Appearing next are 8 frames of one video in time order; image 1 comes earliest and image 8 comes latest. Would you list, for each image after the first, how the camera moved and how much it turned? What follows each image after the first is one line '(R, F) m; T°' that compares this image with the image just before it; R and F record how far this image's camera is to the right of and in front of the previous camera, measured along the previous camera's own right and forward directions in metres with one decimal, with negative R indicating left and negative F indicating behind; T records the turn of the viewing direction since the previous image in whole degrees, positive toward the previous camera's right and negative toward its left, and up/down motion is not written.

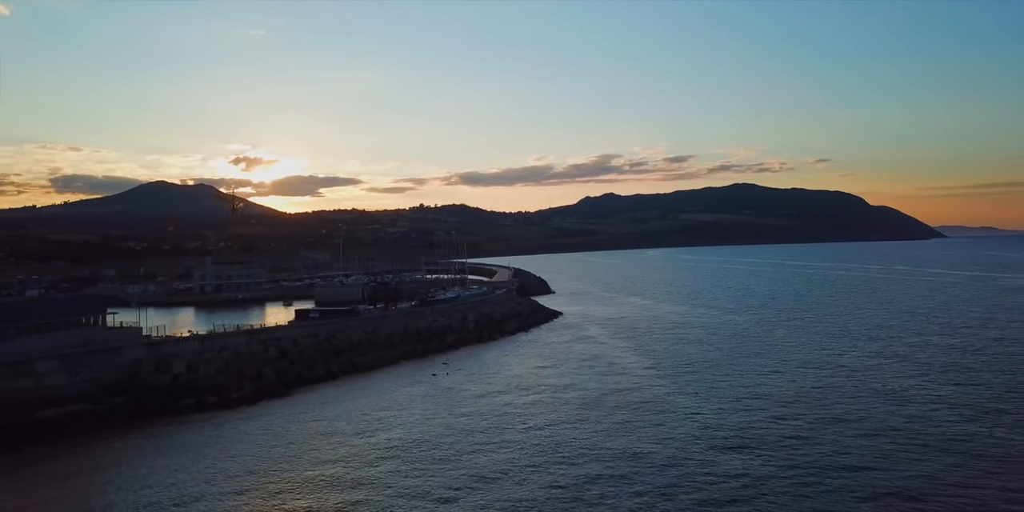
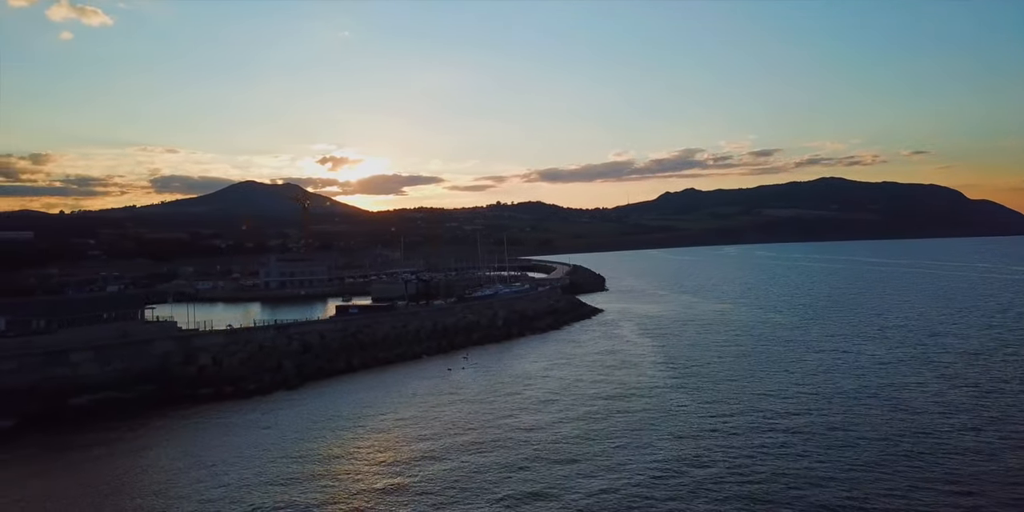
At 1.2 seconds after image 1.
(+1.2, -0.4) m; -5°
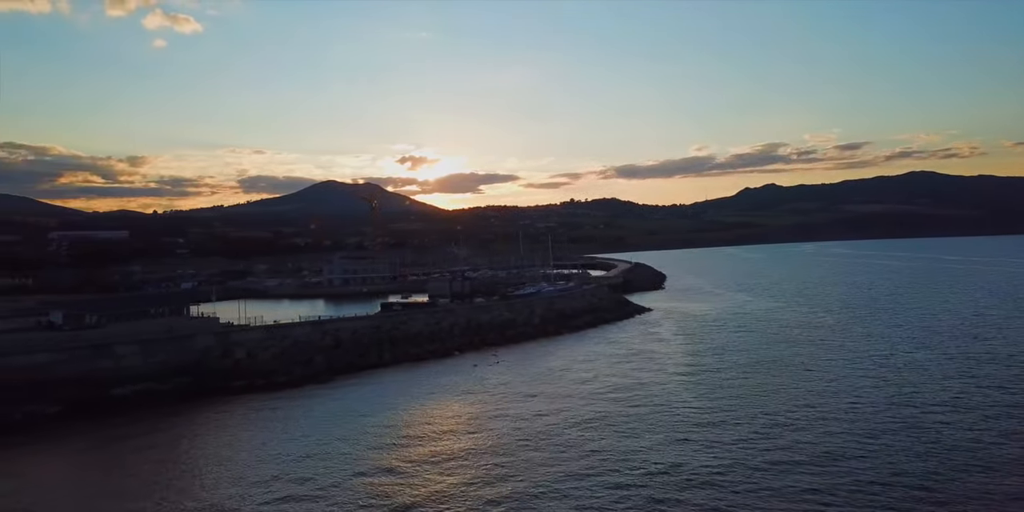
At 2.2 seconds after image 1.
(+1.0, -0.3) m; -5°
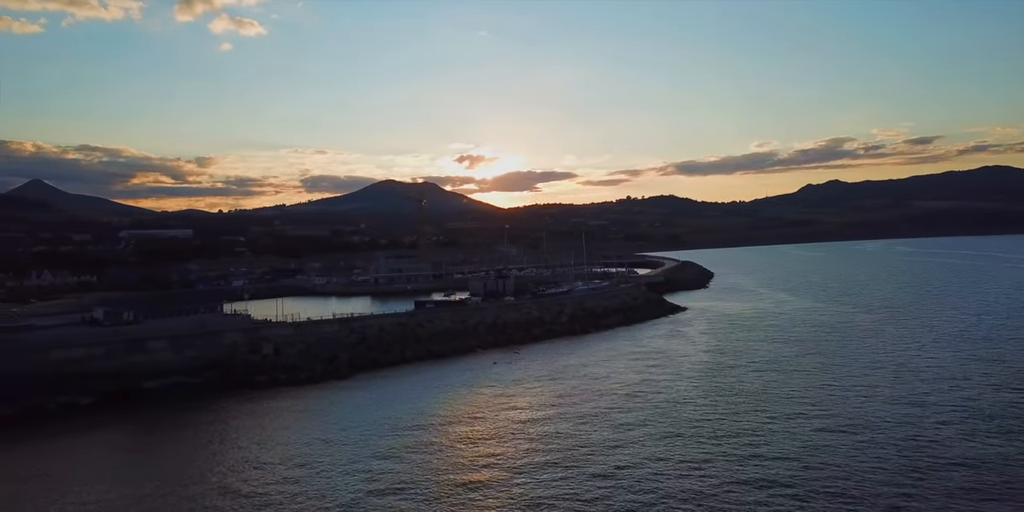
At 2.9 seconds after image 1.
(+0.7, -0.2) m; -4°
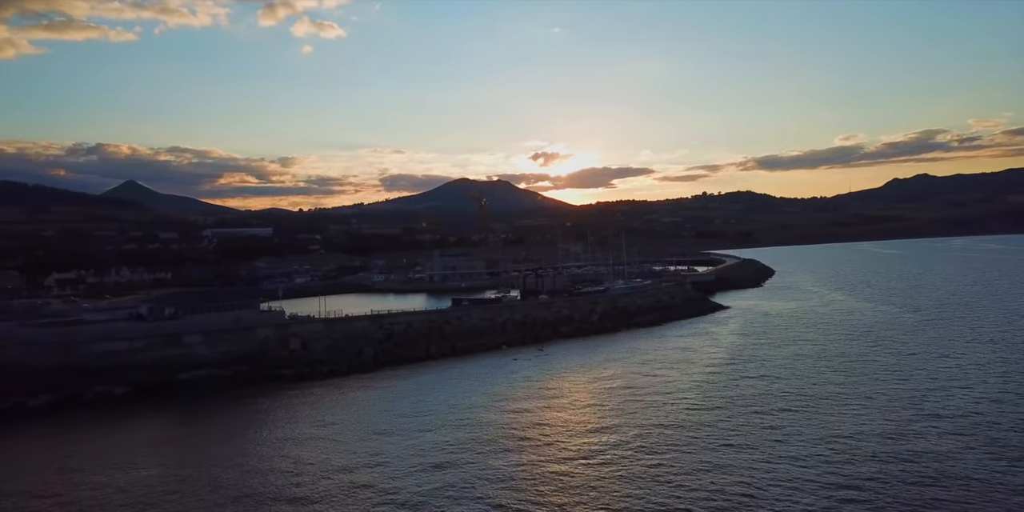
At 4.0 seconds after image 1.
(+1.1, -0.3) m; -5°
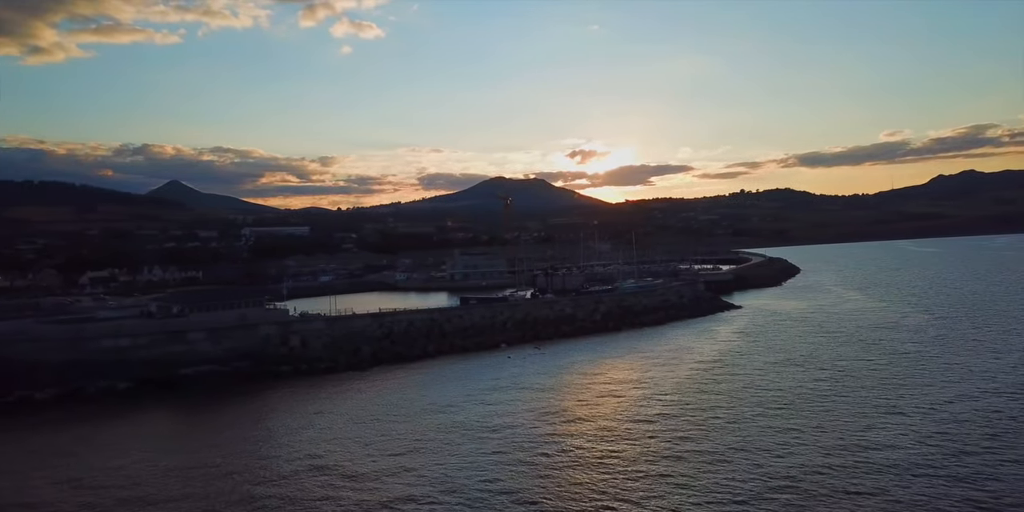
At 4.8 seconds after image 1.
(+0.8, -0.3) m; -3°
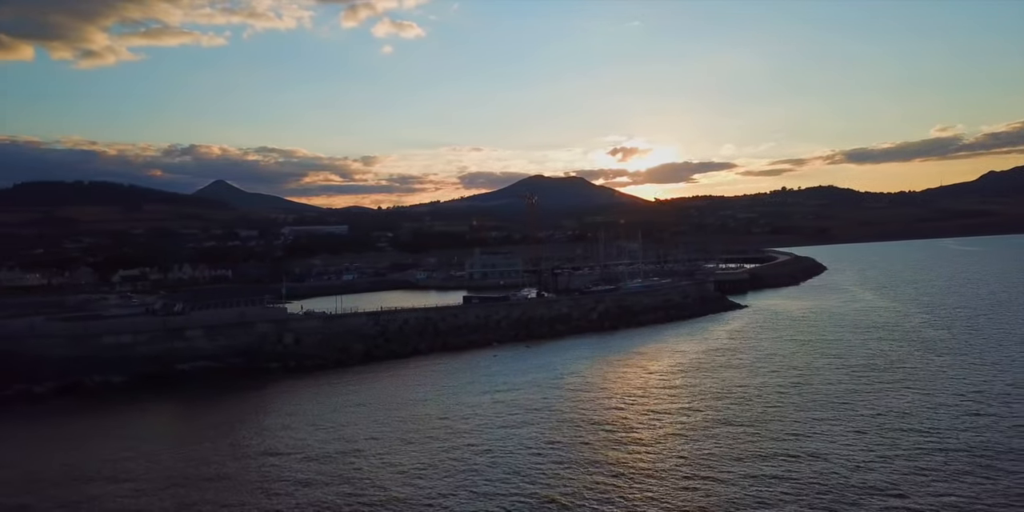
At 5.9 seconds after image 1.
(+1.1, -0.3) m; -3°
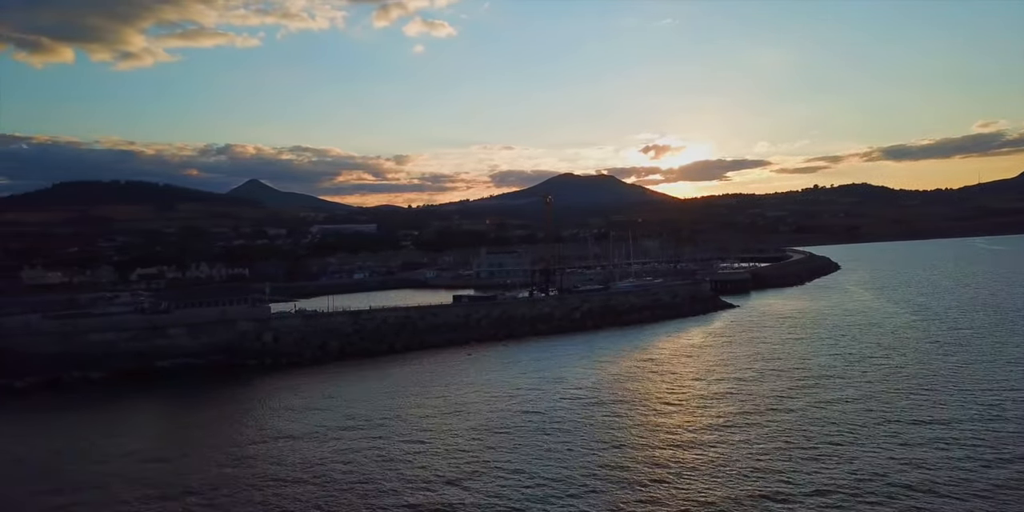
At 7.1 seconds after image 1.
(+1.2, -0.3) m; -2°
